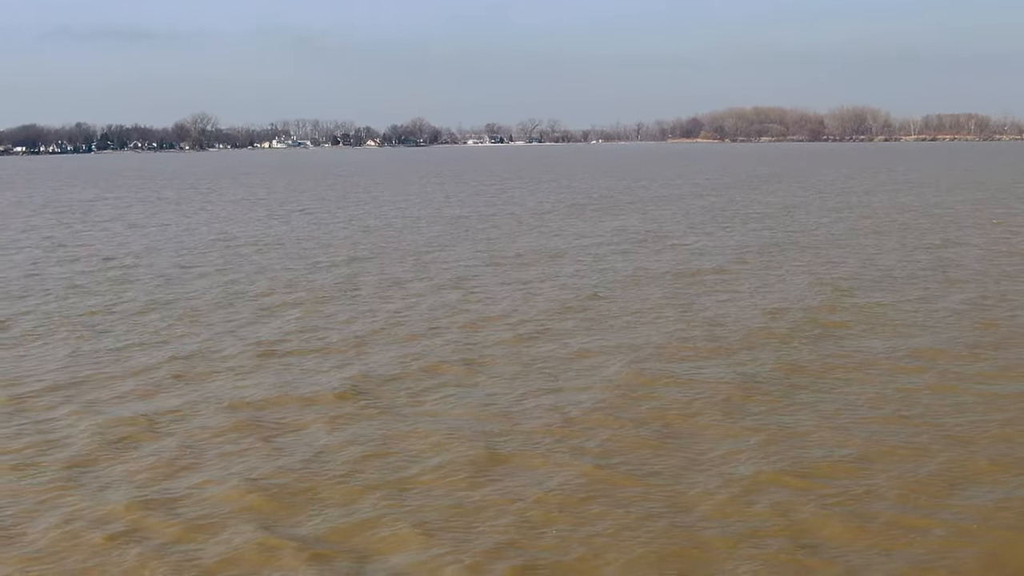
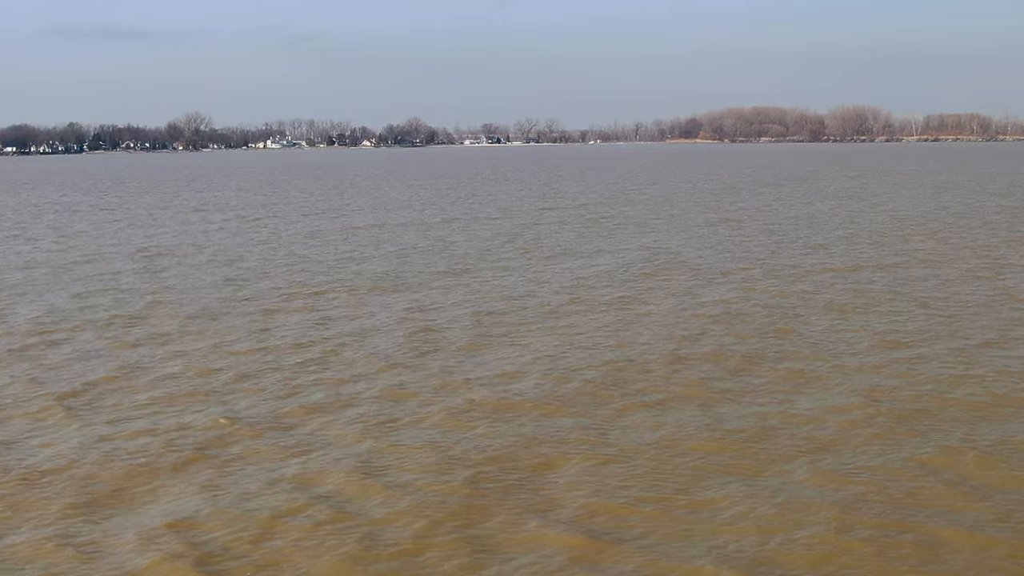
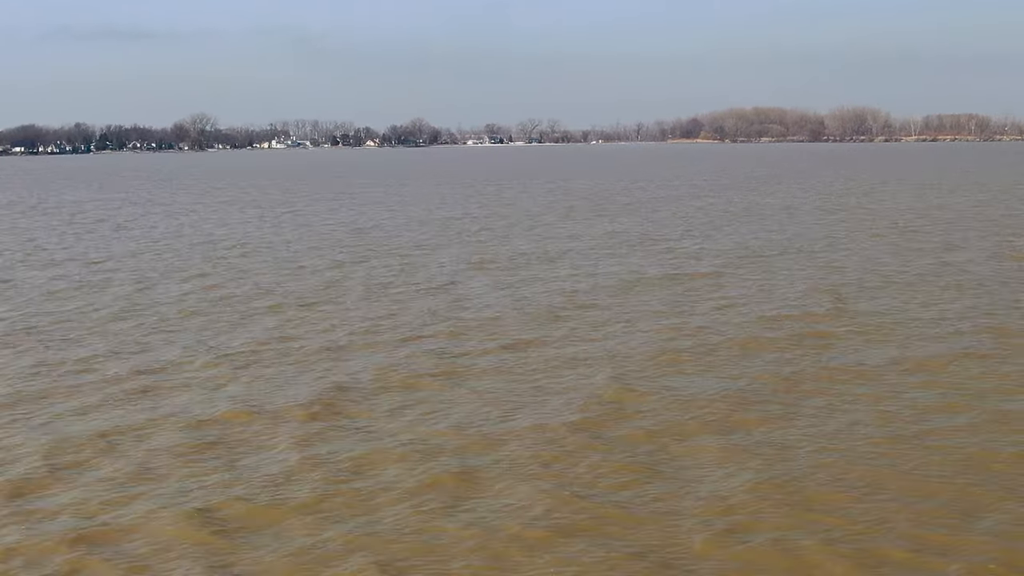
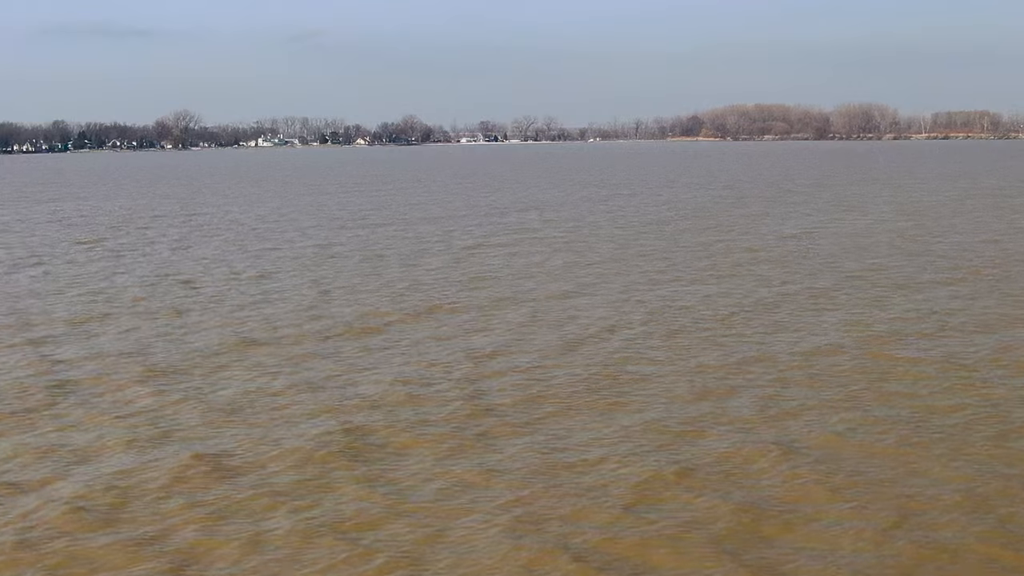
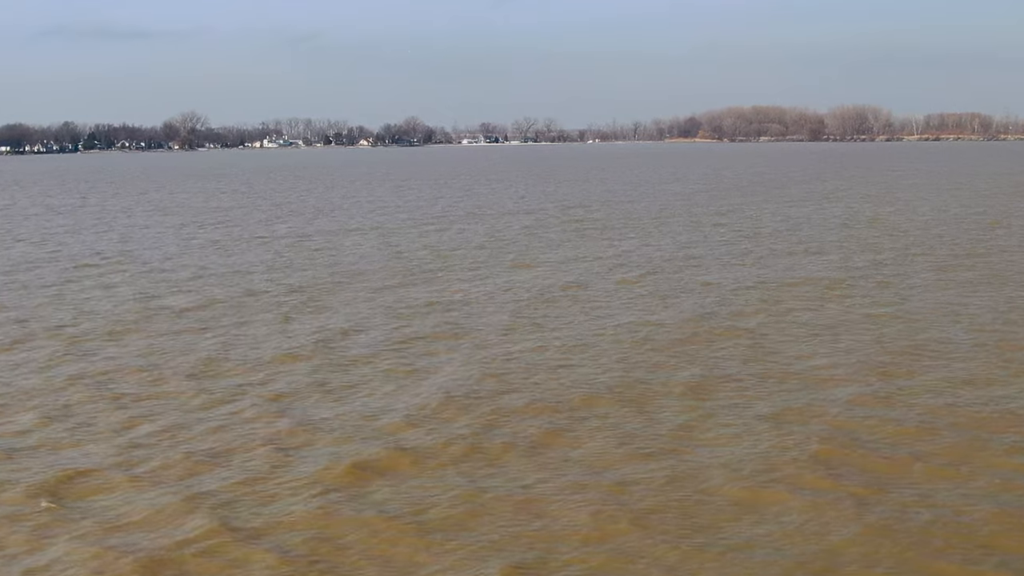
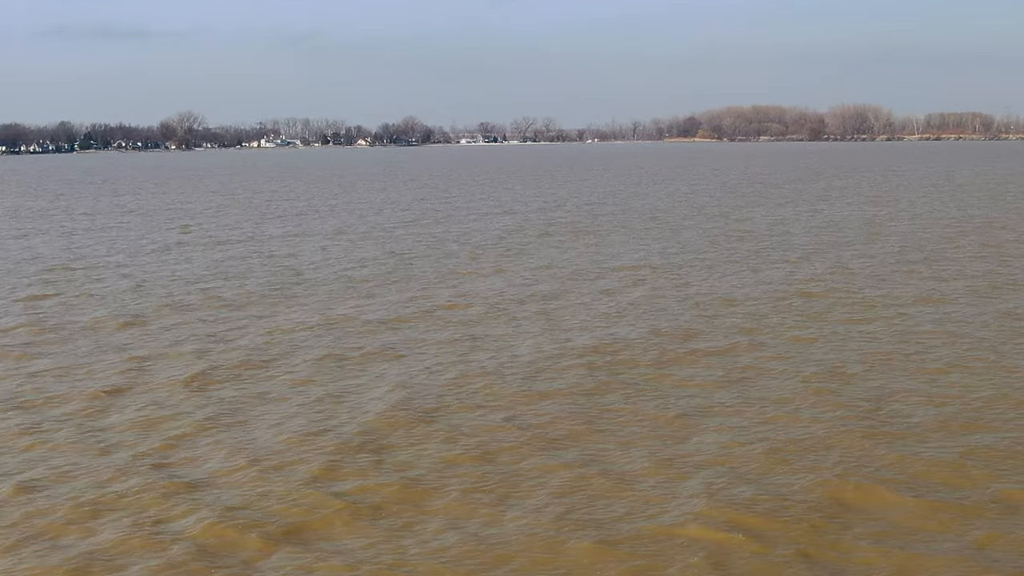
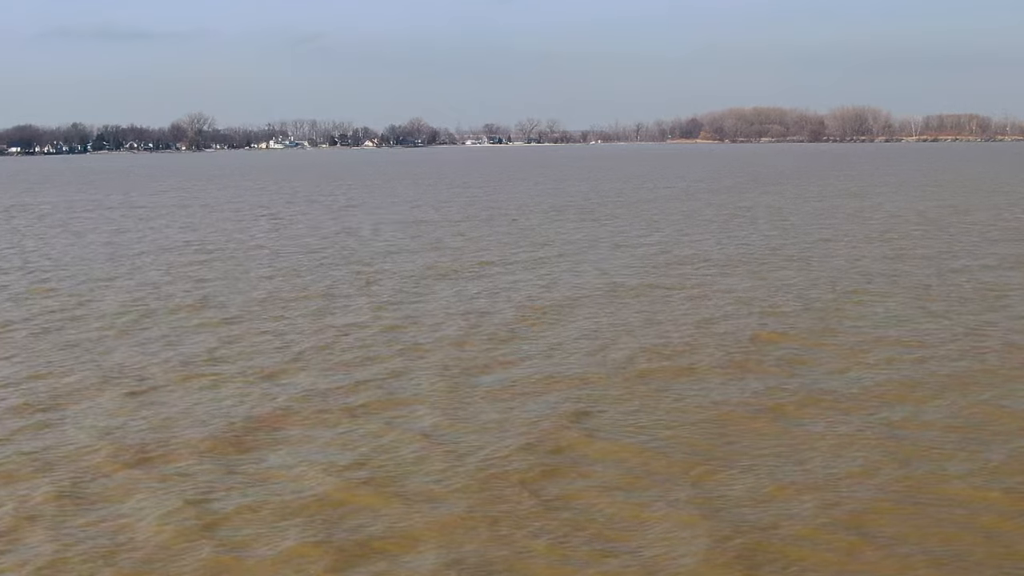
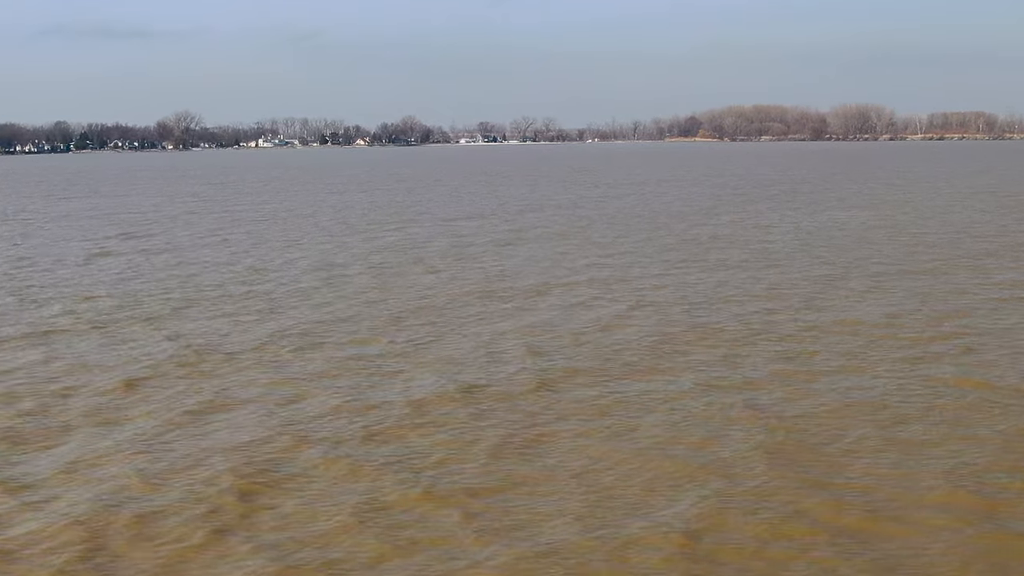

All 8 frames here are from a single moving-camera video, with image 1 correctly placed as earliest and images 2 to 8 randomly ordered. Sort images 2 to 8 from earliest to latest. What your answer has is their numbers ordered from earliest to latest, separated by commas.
3, 7, 2, 5, 6, 8, 4
